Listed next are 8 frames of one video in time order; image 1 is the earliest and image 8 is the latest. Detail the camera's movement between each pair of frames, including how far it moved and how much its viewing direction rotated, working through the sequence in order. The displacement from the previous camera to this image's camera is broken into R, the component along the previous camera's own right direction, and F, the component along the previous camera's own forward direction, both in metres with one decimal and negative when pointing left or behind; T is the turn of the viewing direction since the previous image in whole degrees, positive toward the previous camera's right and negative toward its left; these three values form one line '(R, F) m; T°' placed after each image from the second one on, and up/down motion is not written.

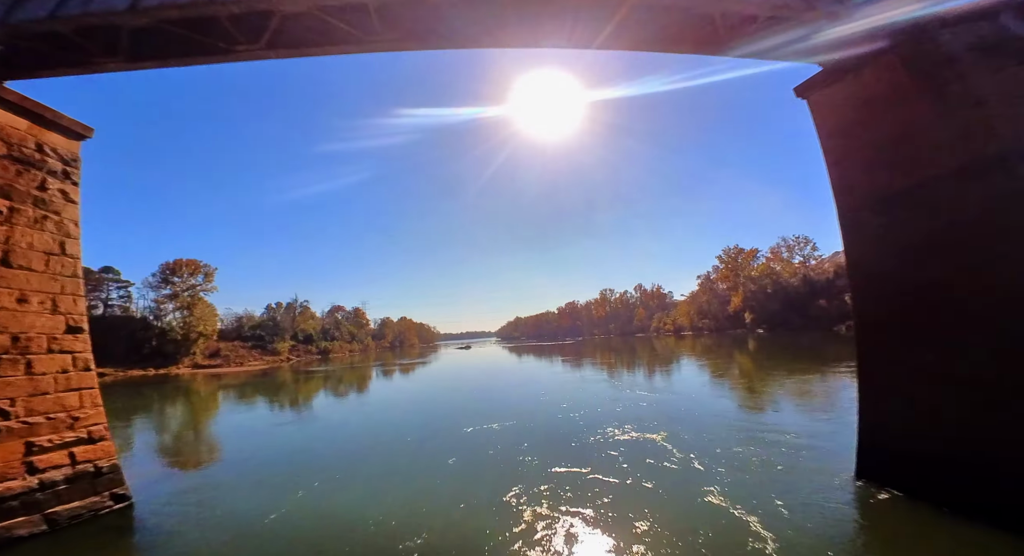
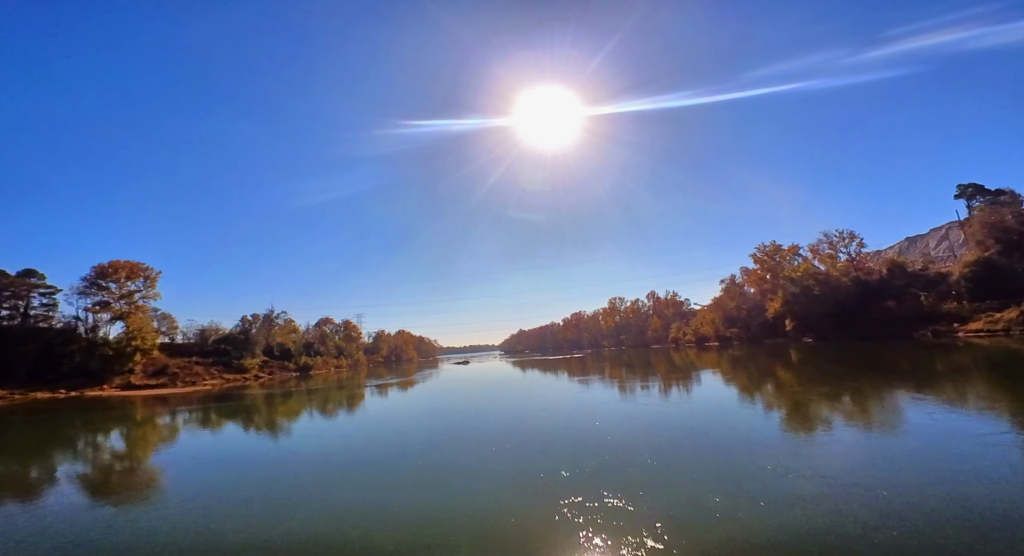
(+0.2, +5.4) m; 0°
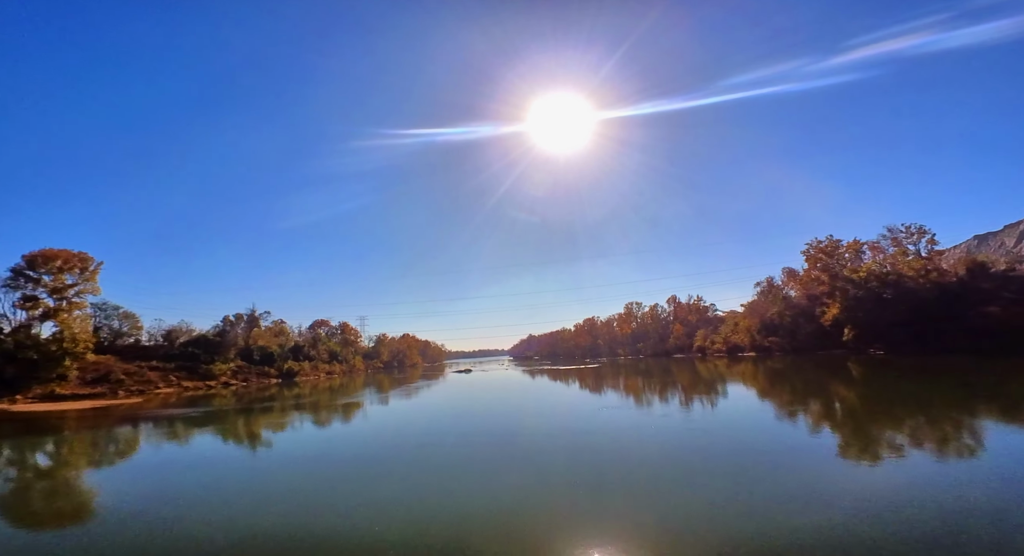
(+0.2, +4.8) m; -1°
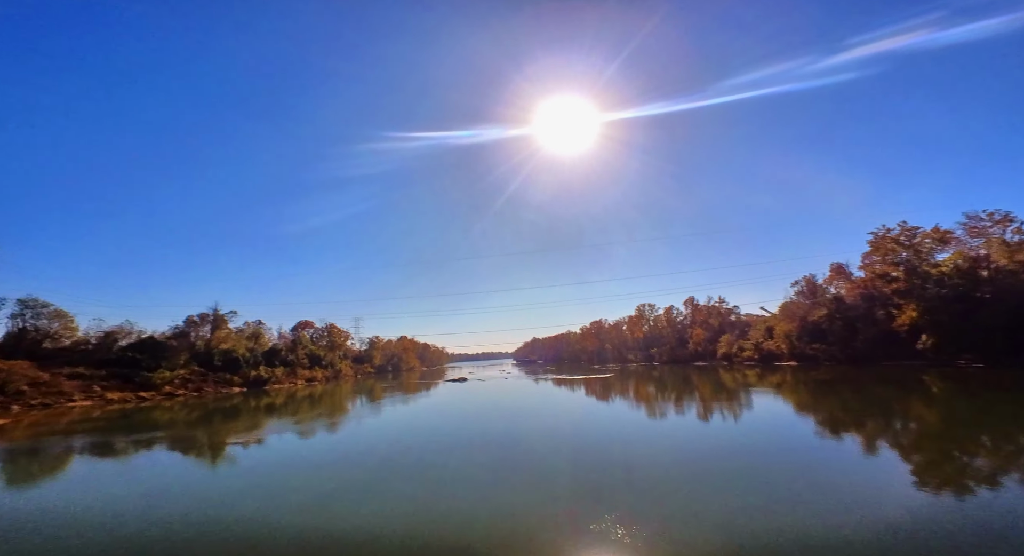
(+0.2, +5.2) m; 0°
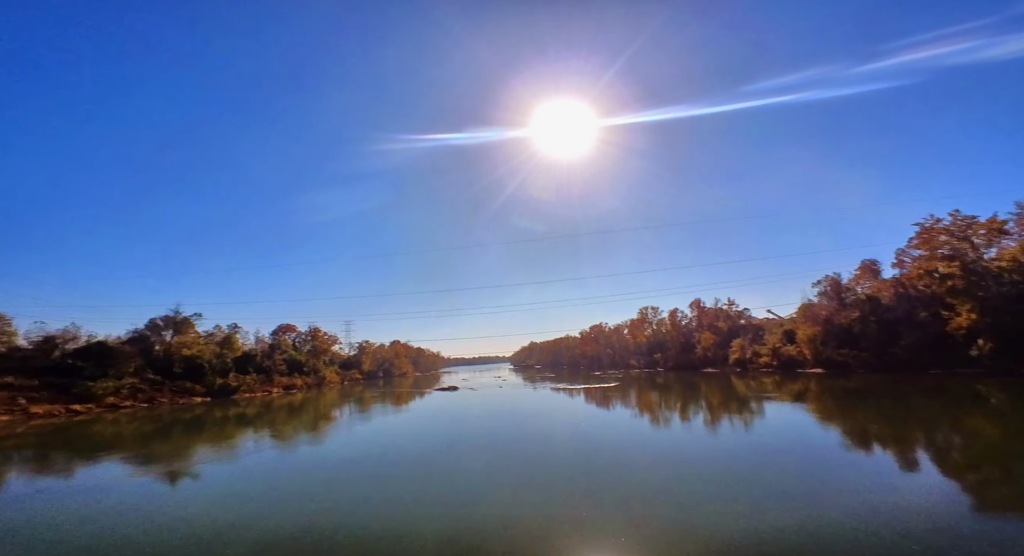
(+0.2, +3.2) m; 0°
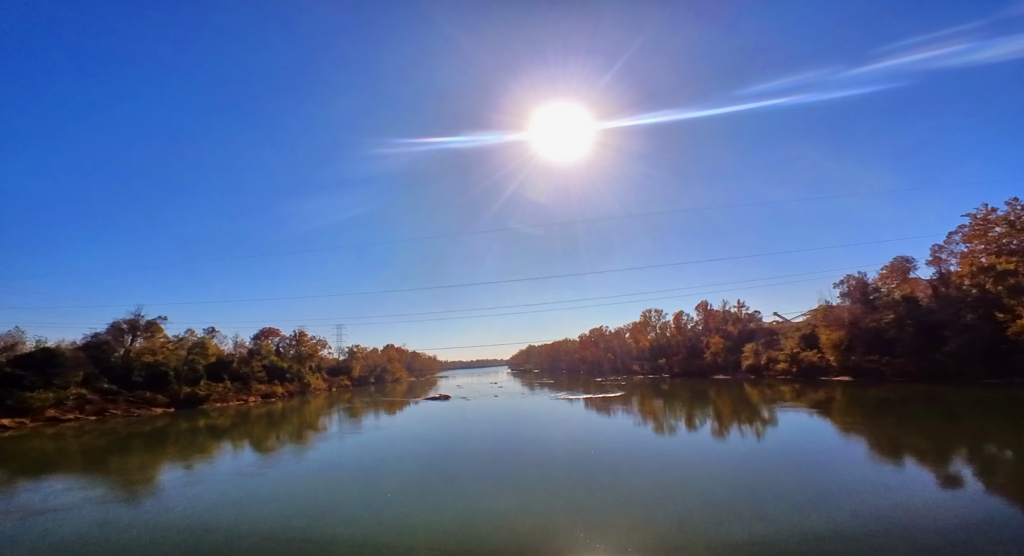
(+0.1, +2.8) m; 0°
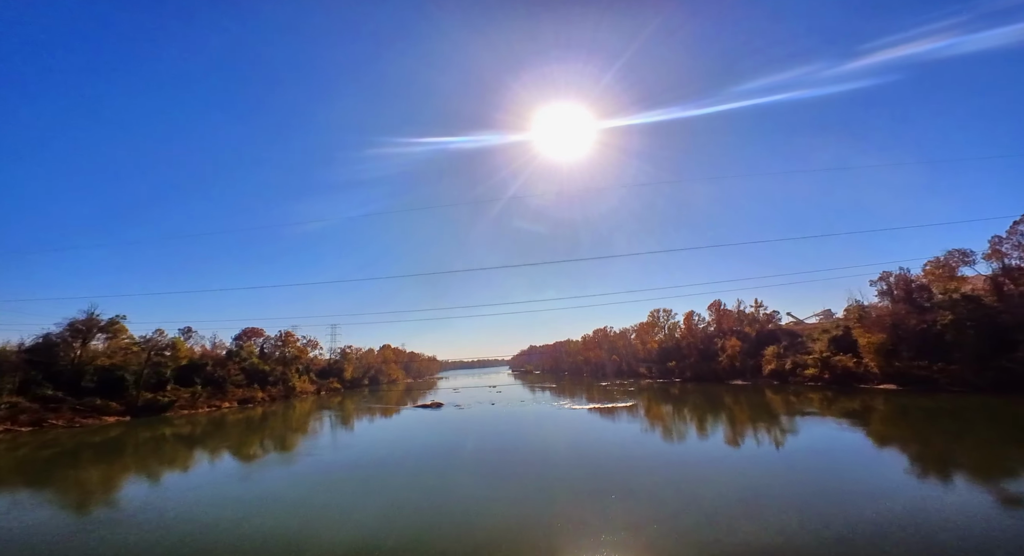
(+0.1, +3.1) m; 0°
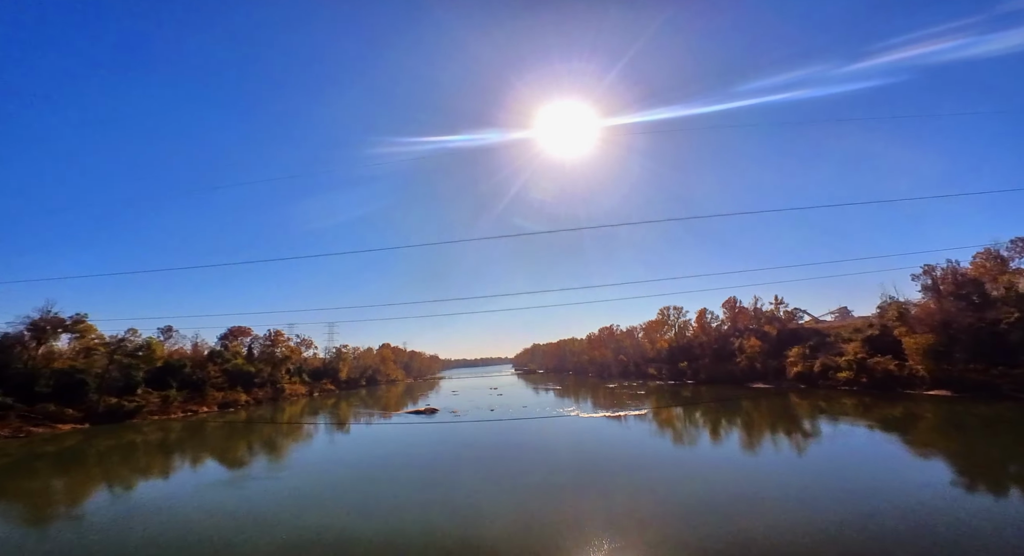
(0.0, +2.6) m; 0°
